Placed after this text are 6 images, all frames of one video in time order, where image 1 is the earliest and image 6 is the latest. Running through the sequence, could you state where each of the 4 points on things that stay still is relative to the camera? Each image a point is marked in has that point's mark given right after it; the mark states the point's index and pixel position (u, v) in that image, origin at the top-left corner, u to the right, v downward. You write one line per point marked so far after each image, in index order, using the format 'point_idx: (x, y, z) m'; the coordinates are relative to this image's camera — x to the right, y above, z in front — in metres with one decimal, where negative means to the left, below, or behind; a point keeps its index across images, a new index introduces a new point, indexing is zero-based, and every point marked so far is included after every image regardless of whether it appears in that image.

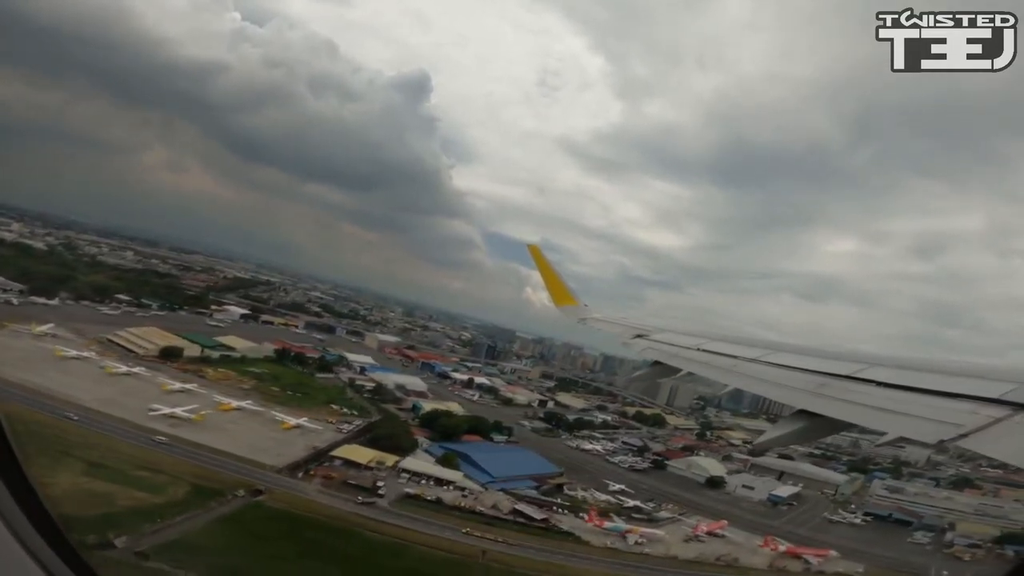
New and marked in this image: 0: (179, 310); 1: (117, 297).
0: (-3.6, -0.2, +5.3) m
1: (-4.0, -0.1, +5.0) m
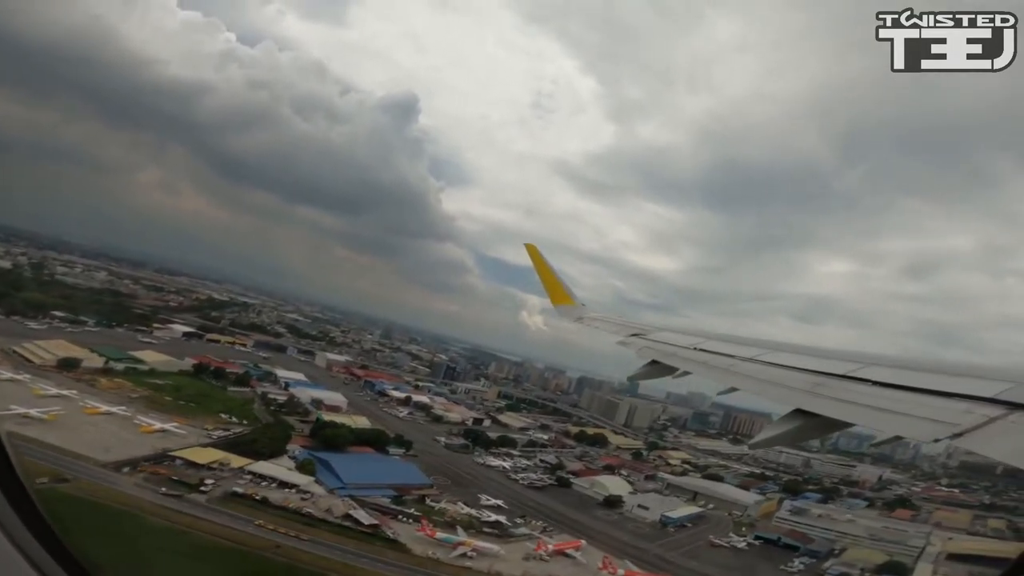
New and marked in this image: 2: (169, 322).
0: (-4.1, -0.4, +5.2) m
1: (-4.5, -0.3, +4.9) m
2: (-4.0, -0.4, +5.8) m
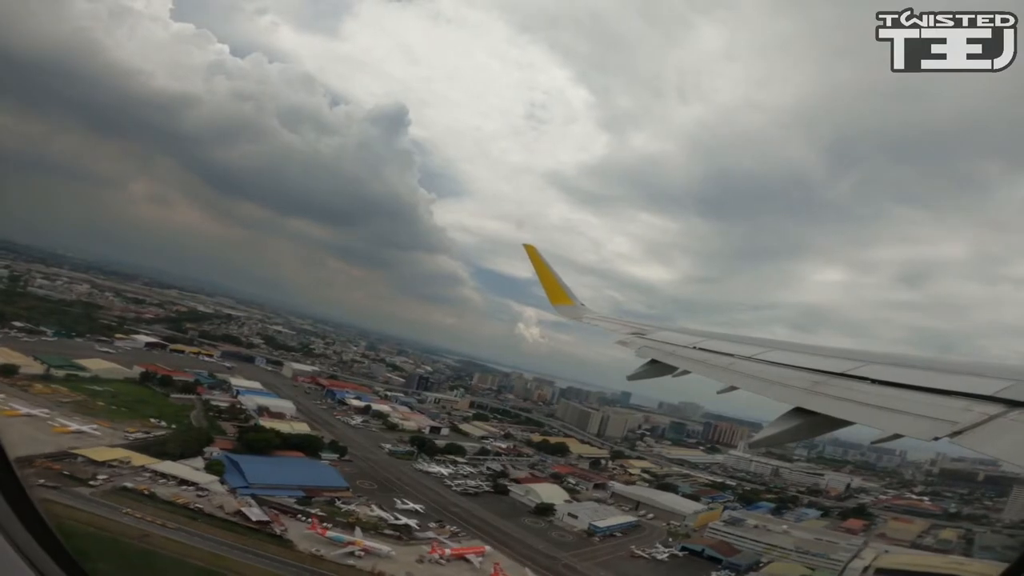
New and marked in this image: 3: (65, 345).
0: (-4.4, -0.5, +5.0) m
1: (-4.8, -0.4, +4.7) m
2: (-4.3, -0.5, +5.7) m
3: (-4.4, -0.6, +4.9) m
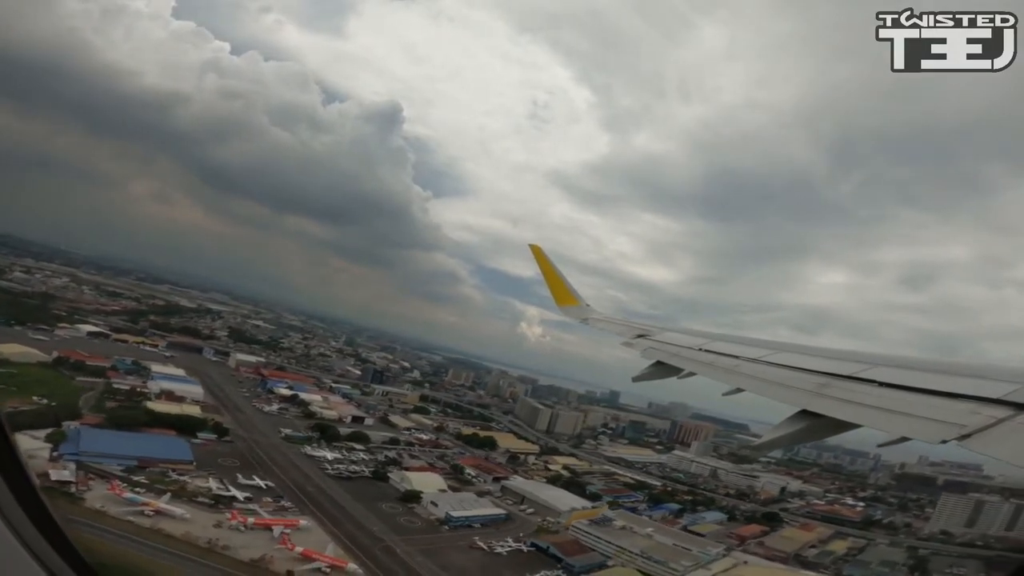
0: (-4.8, -0.4, +4.9) m
1: (-5.2, -0.2, +4.6) m
2: (-4.8, -0.4, +5.5) m
3: (-4.8, -0.5, +4.8) m
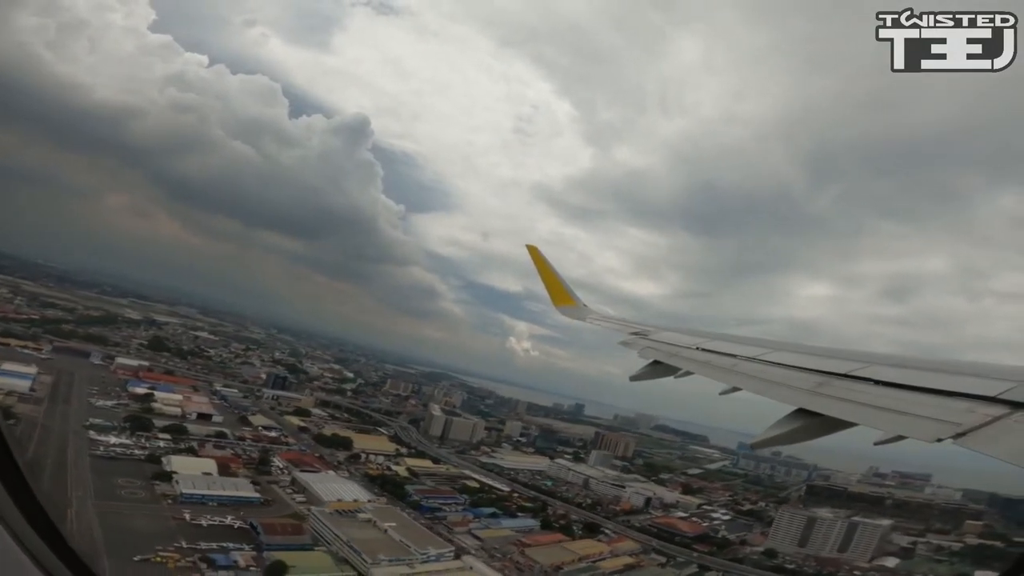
0: (-2.6, -1.0, +5.8) m
1: (-3.0, -0.9, +5.5) m
2: (-2.6, -1.1, +6.5) m
3: (-2.6, -1.1, +5.7) m
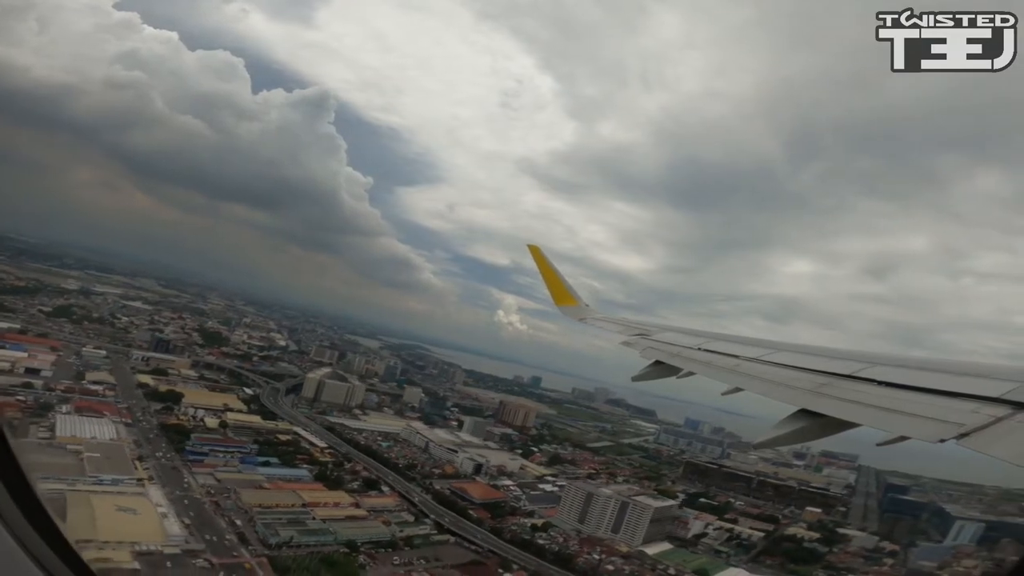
0: (-4.2, -0.4, +3.9) m
1: (-4.5, -0.3, +3.6) m
2: (-4.1, -0.4, +4.5) m
3: (-4.1, -0.5, +3.8) m
